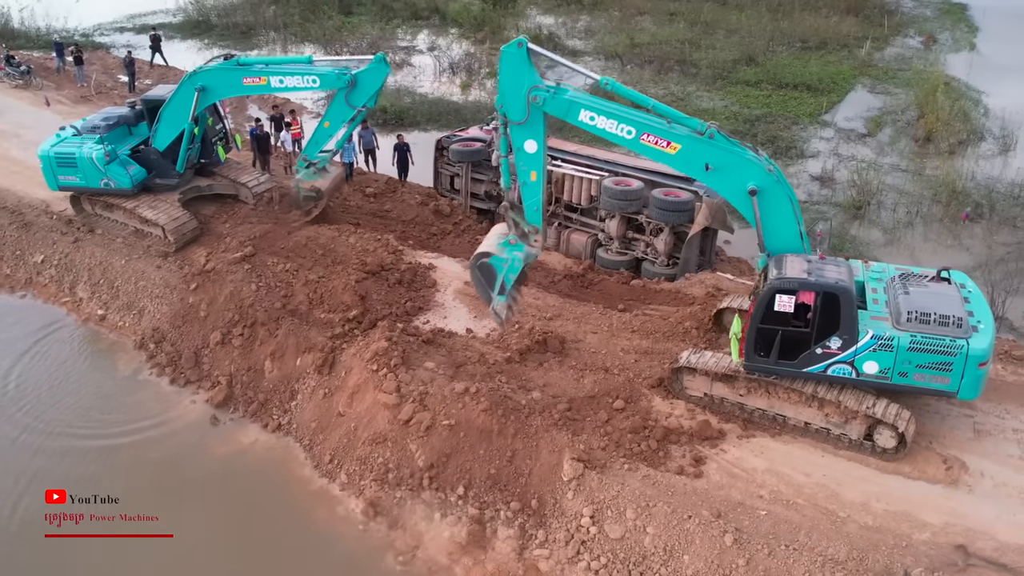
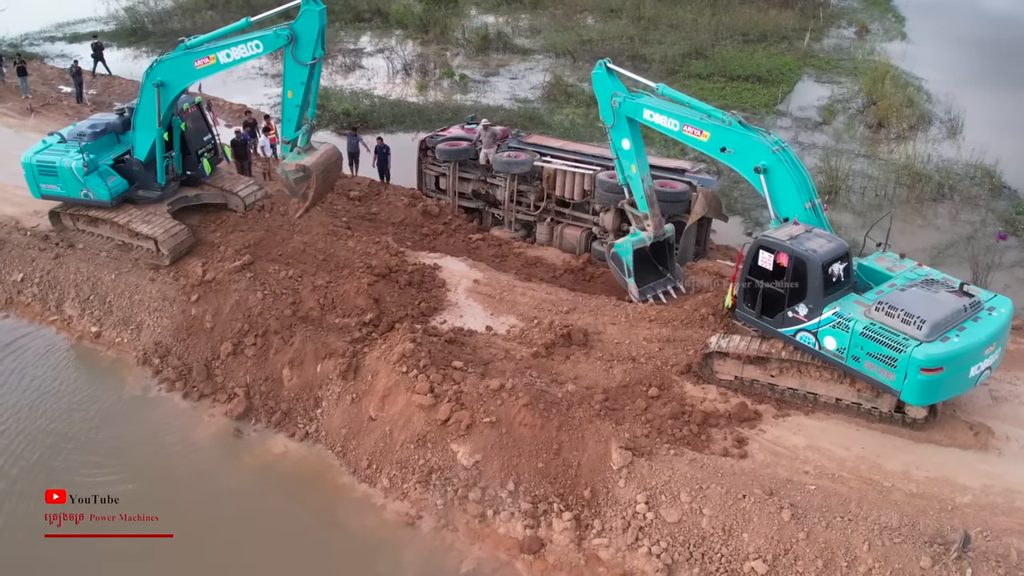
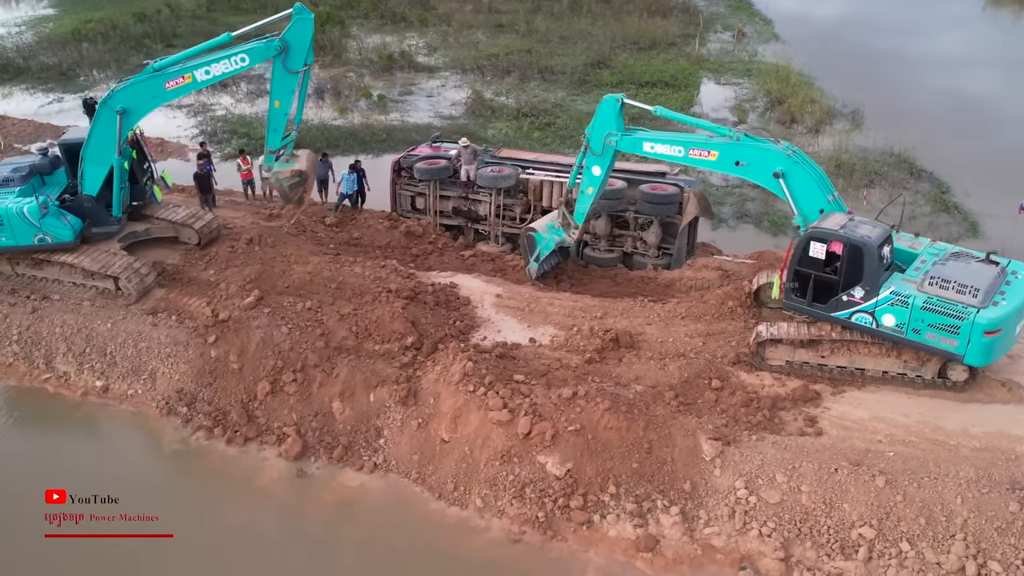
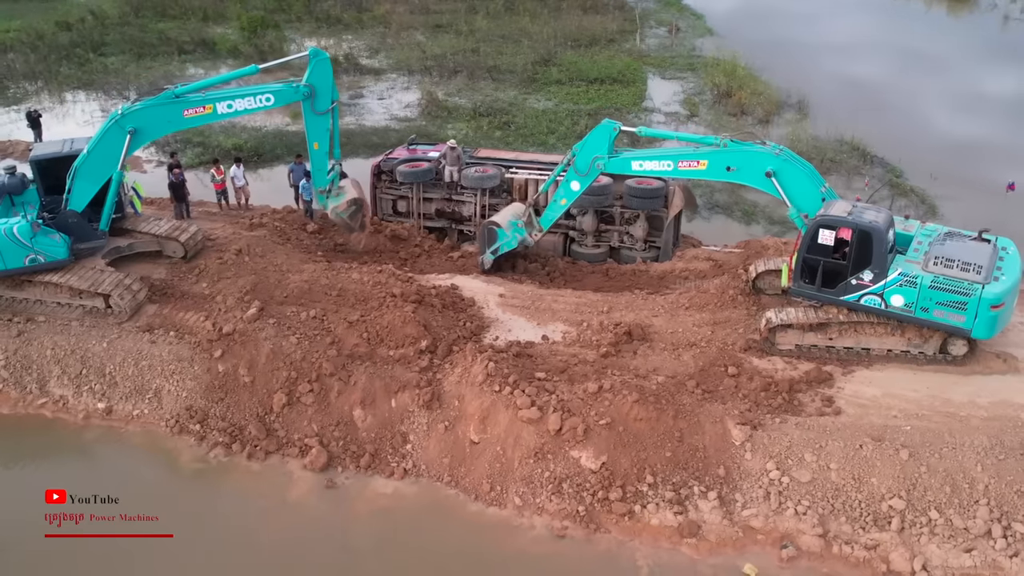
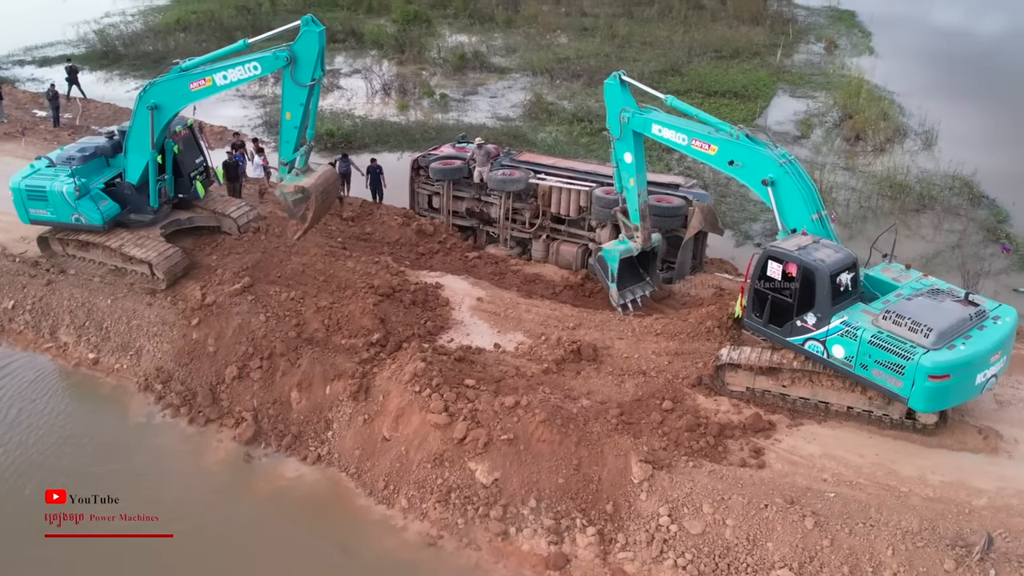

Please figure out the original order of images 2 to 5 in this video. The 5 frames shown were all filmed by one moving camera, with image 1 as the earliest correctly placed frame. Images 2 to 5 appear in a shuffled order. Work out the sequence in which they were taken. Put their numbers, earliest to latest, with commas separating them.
2, 5, 3, 4
